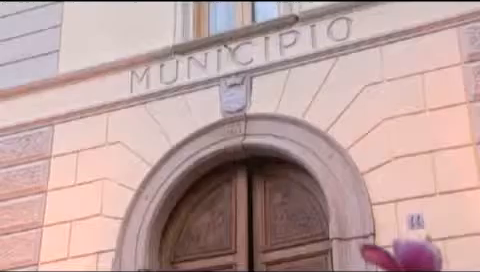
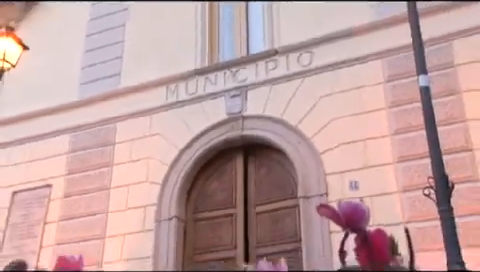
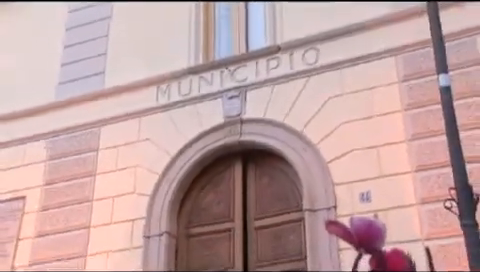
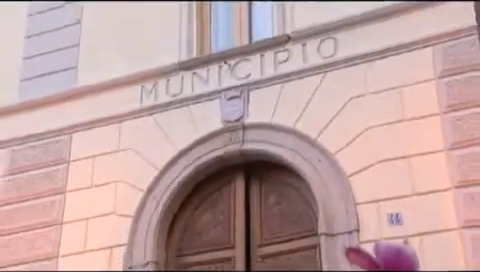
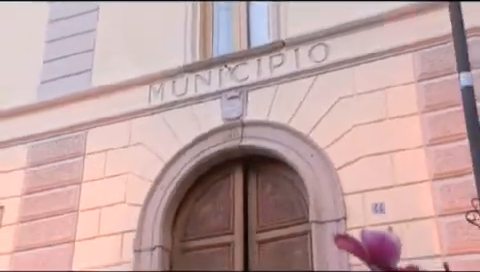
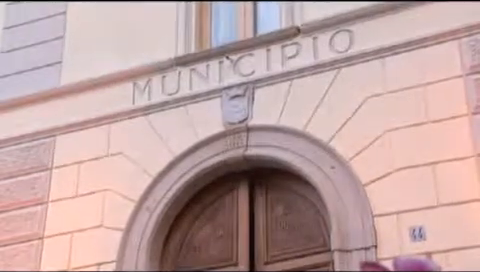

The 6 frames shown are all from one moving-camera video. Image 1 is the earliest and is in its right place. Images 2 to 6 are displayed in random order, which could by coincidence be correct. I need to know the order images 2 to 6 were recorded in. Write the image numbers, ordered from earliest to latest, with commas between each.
6, 4, 5, 3, 2
